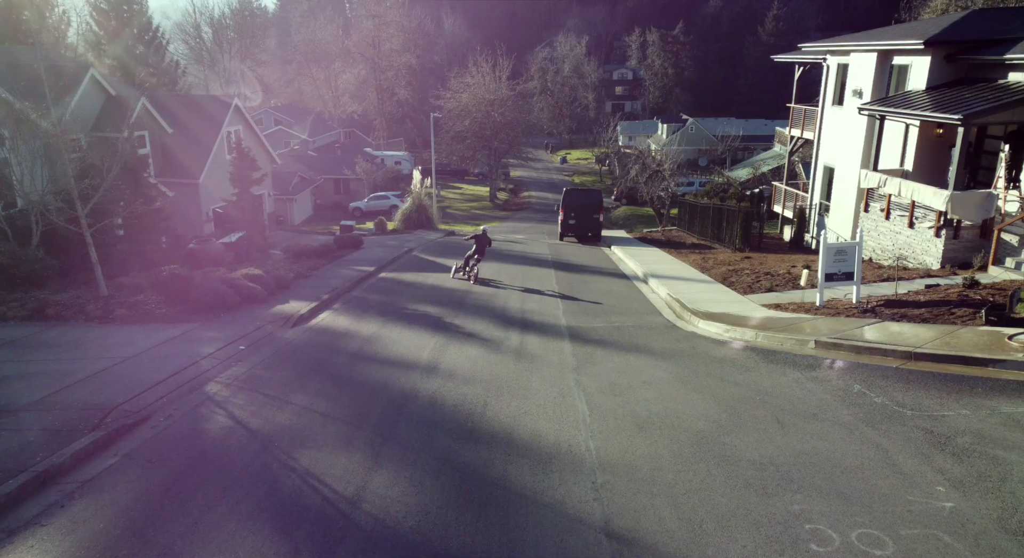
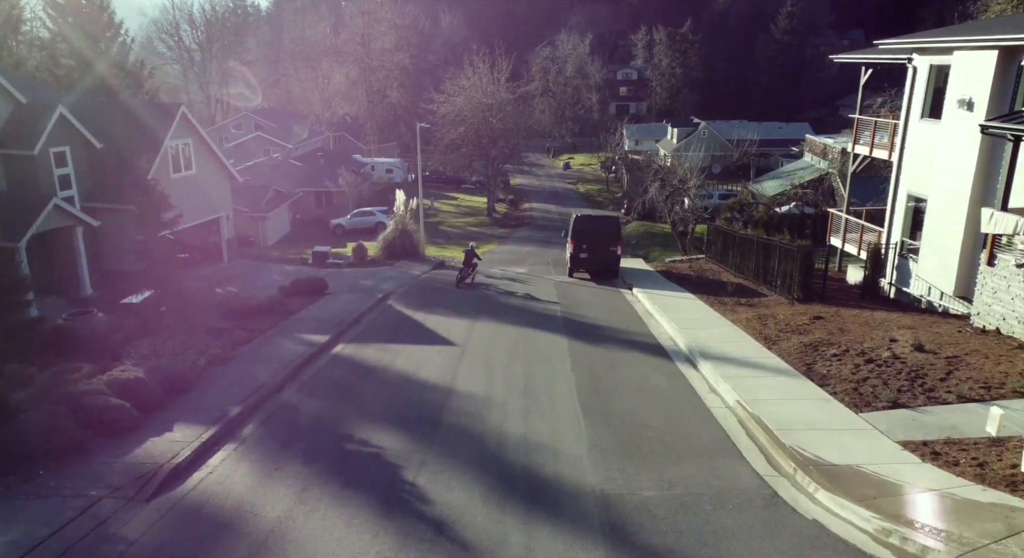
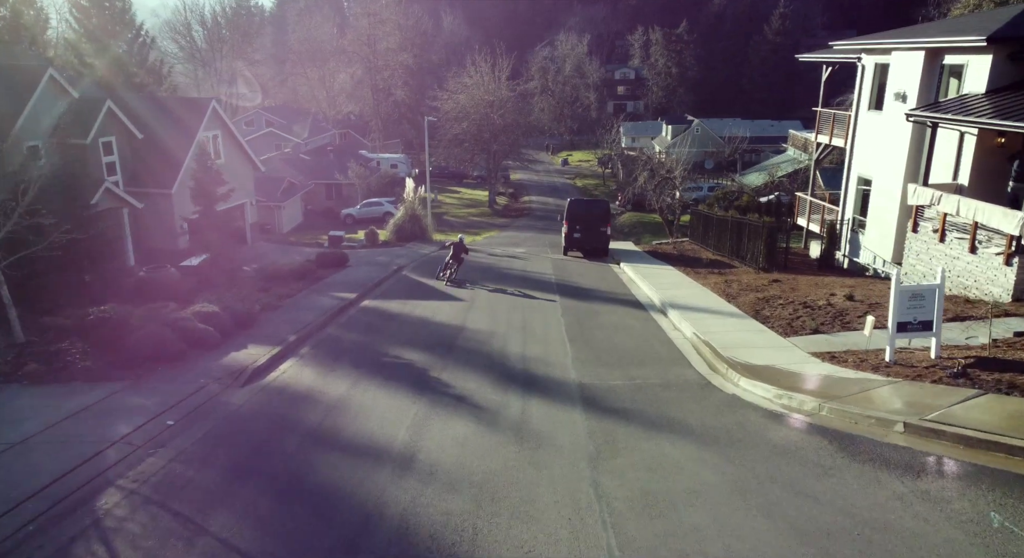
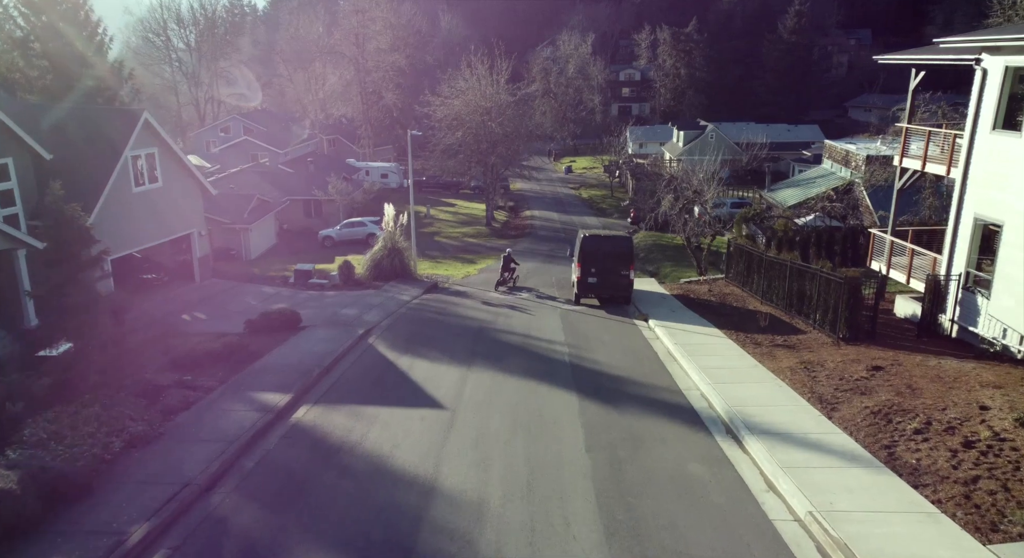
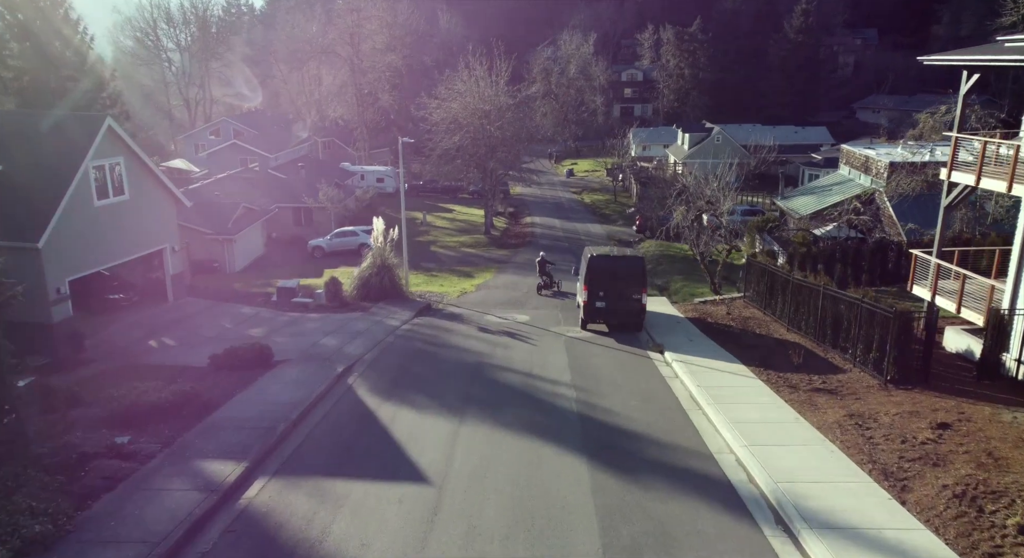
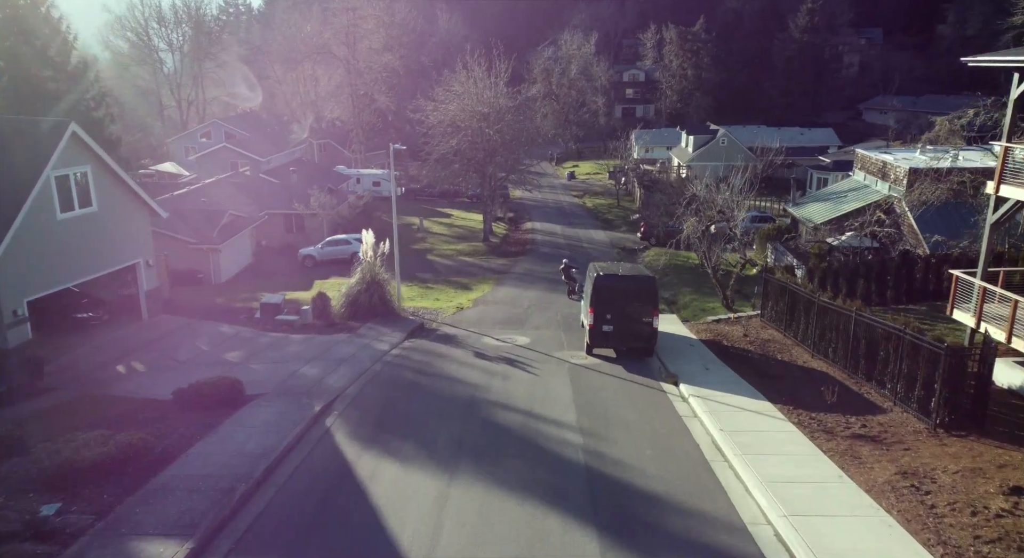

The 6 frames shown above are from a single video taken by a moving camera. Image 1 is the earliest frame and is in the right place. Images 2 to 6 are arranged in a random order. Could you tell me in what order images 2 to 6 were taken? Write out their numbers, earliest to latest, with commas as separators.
3, 2, 4, 5, 6
